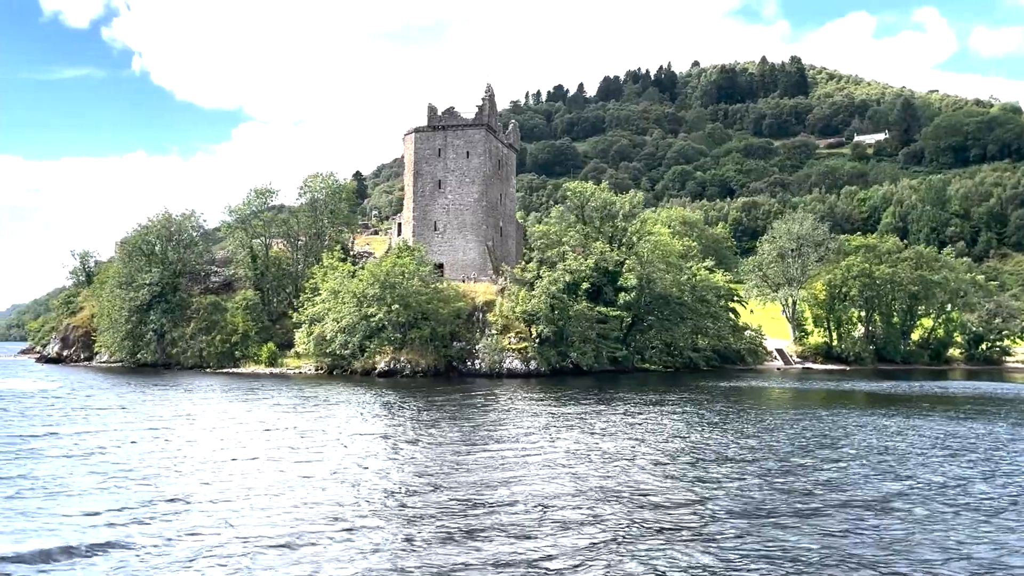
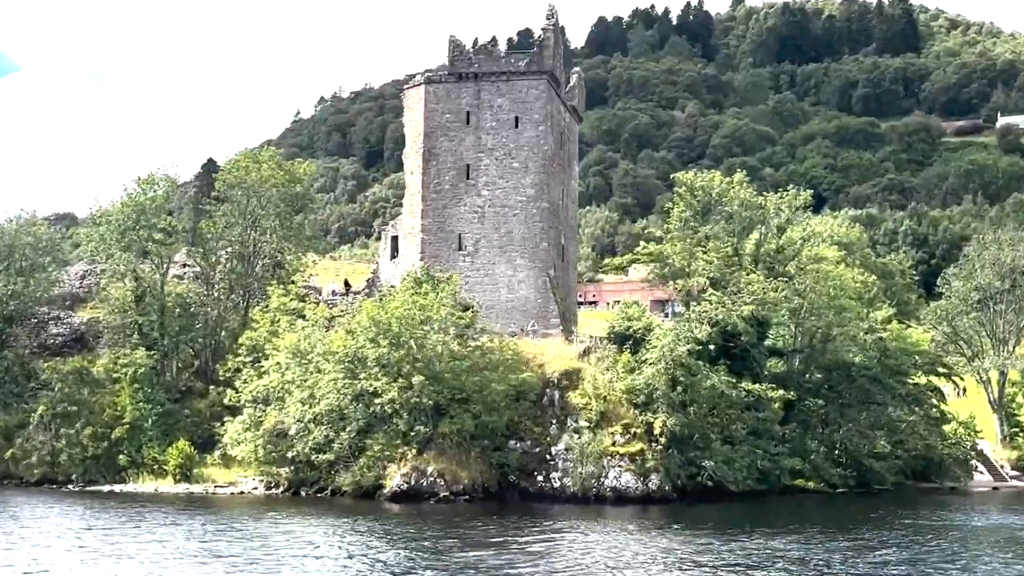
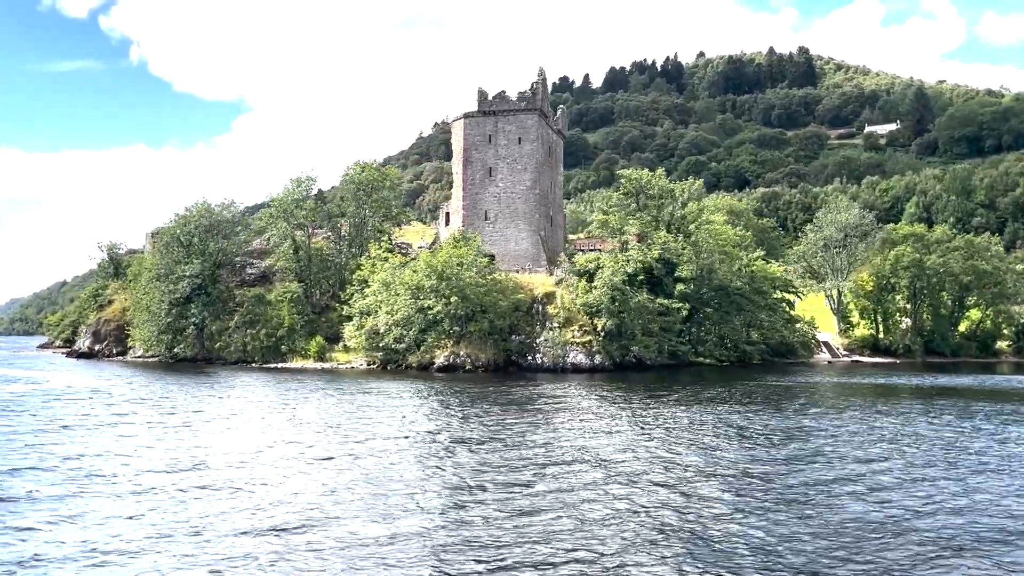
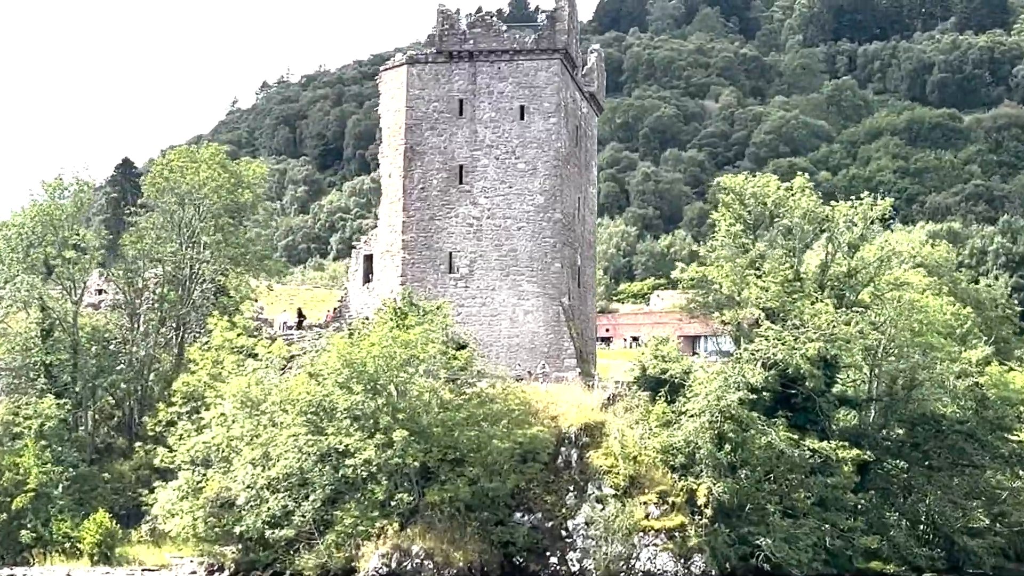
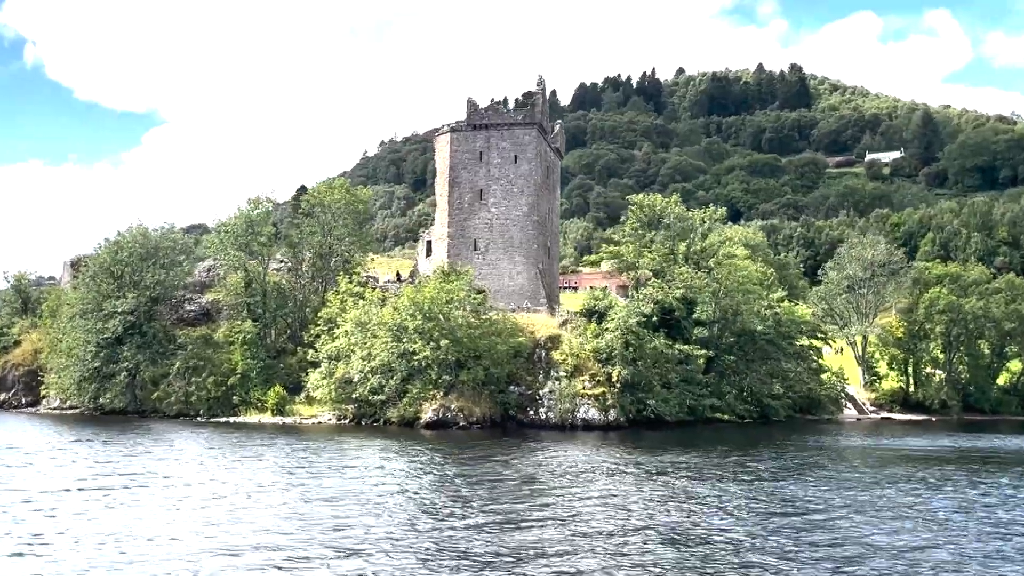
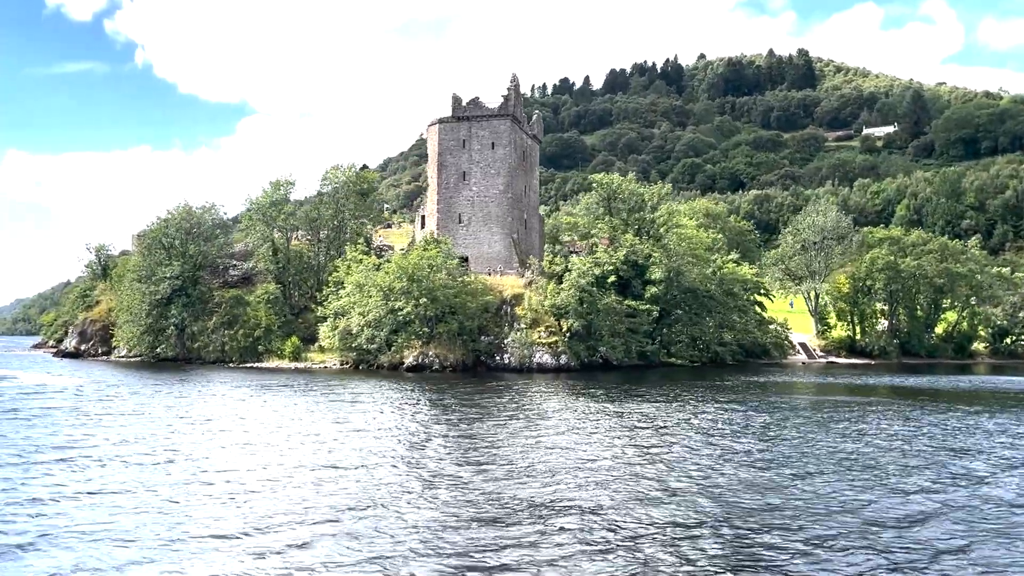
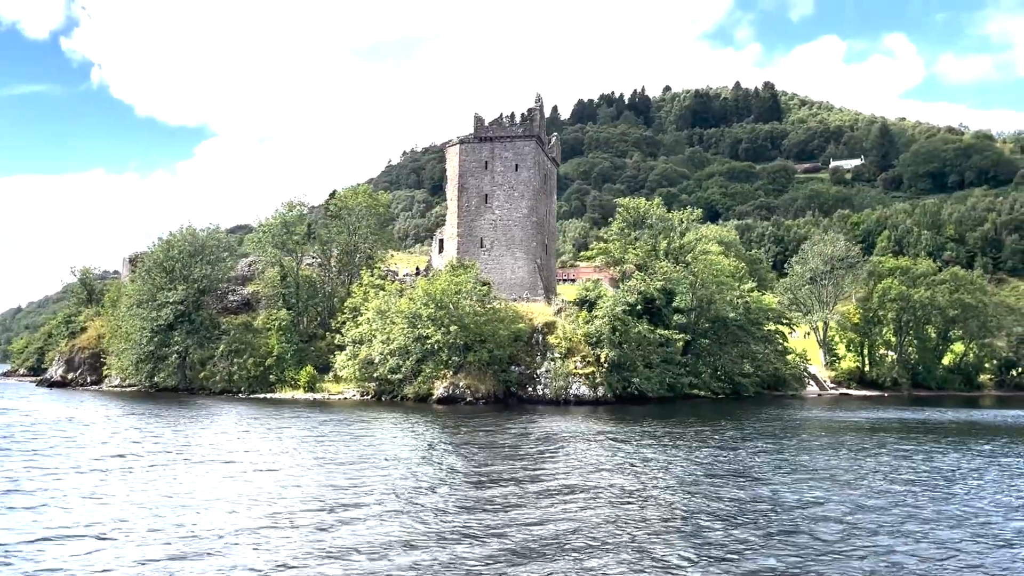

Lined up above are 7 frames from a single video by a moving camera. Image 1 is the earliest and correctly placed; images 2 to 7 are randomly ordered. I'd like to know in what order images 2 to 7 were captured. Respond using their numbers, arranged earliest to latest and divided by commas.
6, 3, 7, 5, 2, 4
